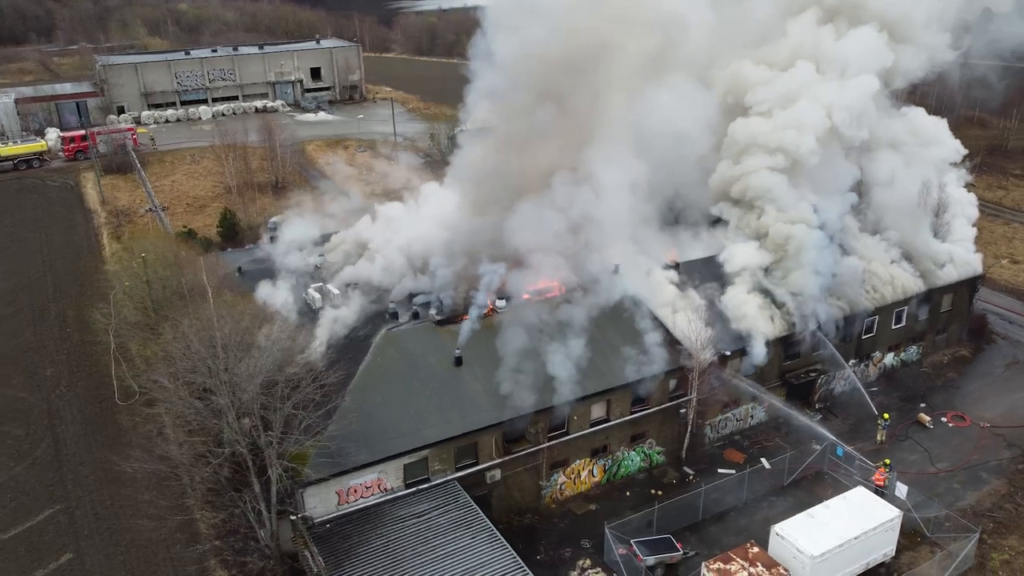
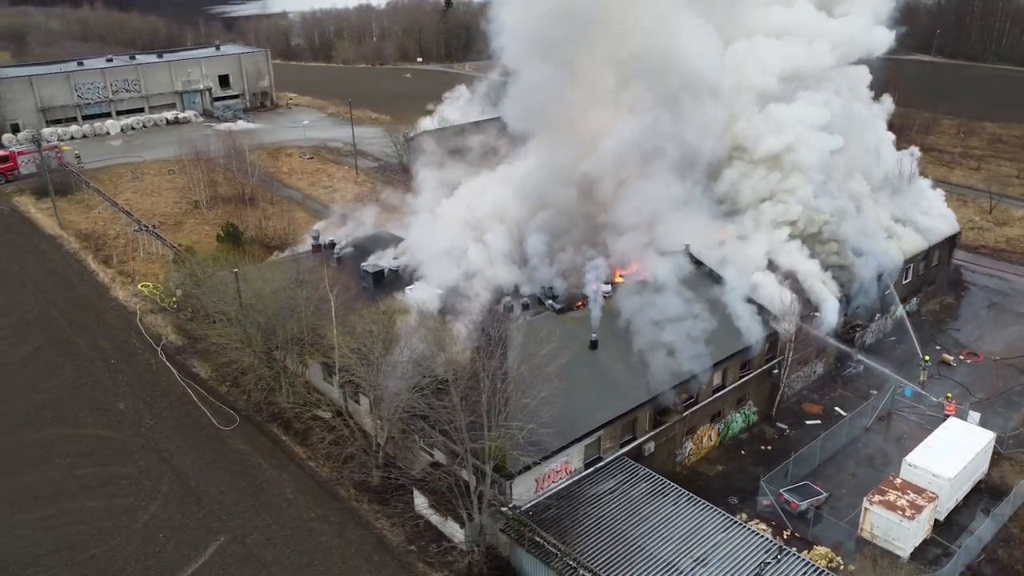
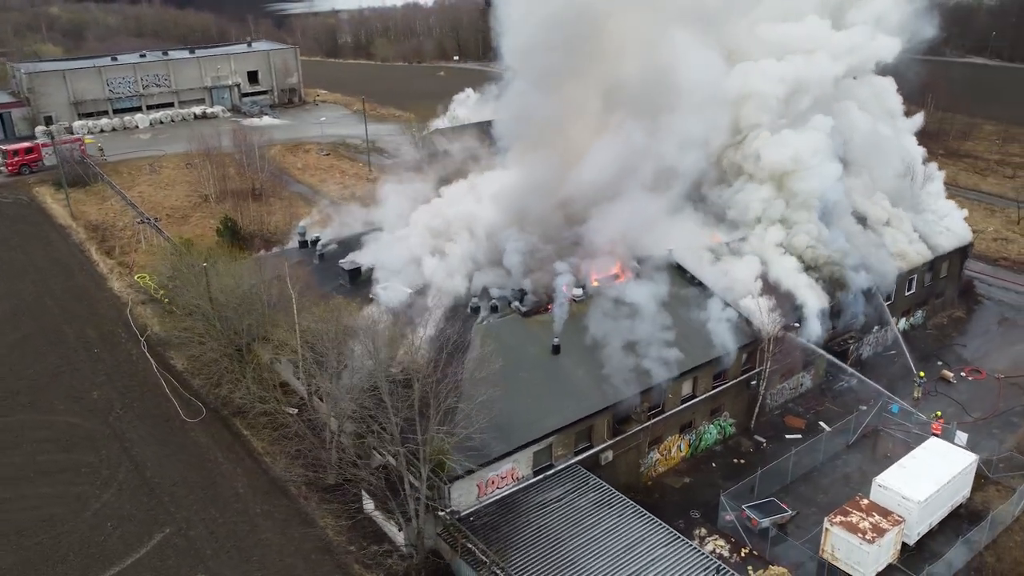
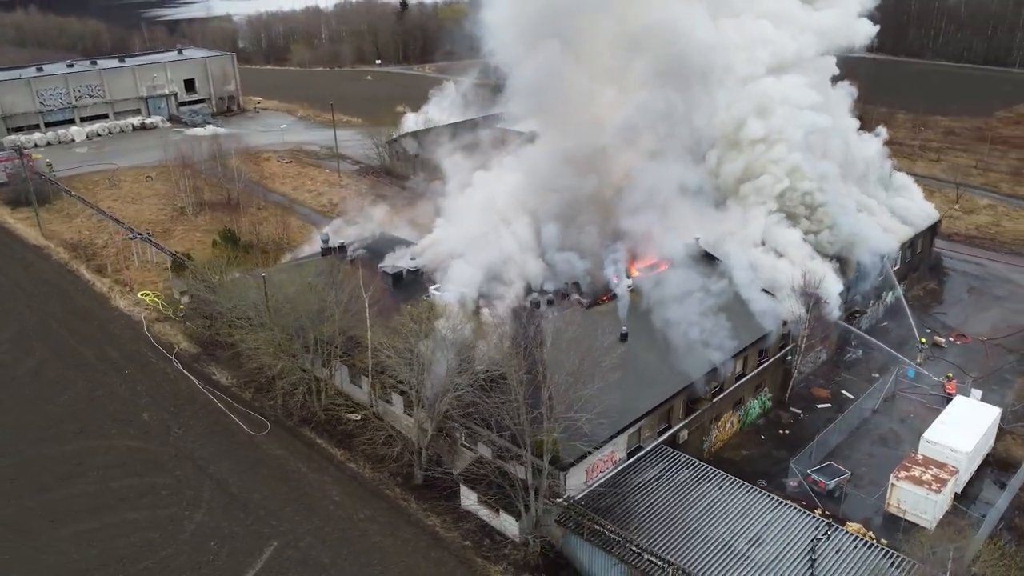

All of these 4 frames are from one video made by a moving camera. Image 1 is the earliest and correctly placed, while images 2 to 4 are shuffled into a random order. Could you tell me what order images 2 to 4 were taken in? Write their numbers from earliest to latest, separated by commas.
3, 2, 4
